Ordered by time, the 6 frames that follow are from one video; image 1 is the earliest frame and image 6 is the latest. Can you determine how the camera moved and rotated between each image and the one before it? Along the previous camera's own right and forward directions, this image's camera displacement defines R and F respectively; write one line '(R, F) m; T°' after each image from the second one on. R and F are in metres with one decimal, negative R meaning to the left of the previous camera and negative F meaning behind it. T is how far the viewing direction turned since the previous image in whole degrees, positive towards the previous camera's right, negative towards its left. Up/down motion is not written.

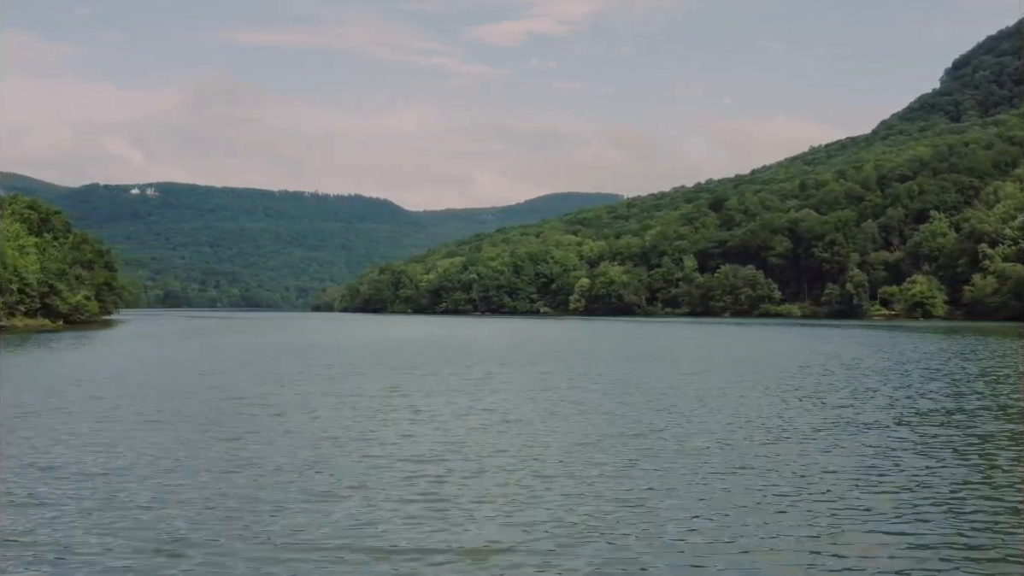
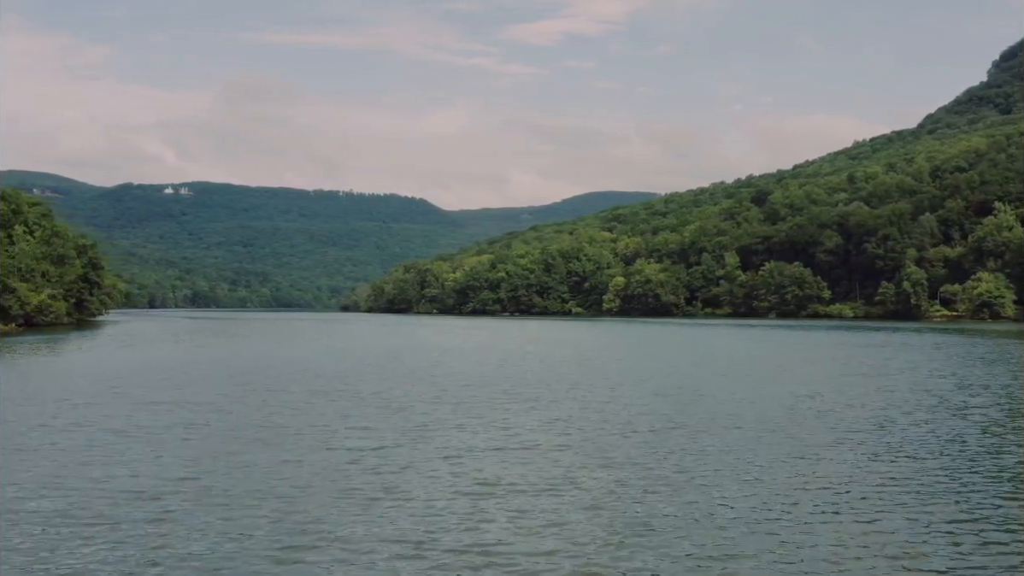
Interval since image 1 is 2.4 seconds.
(+1.1, +9.9) m; -2°
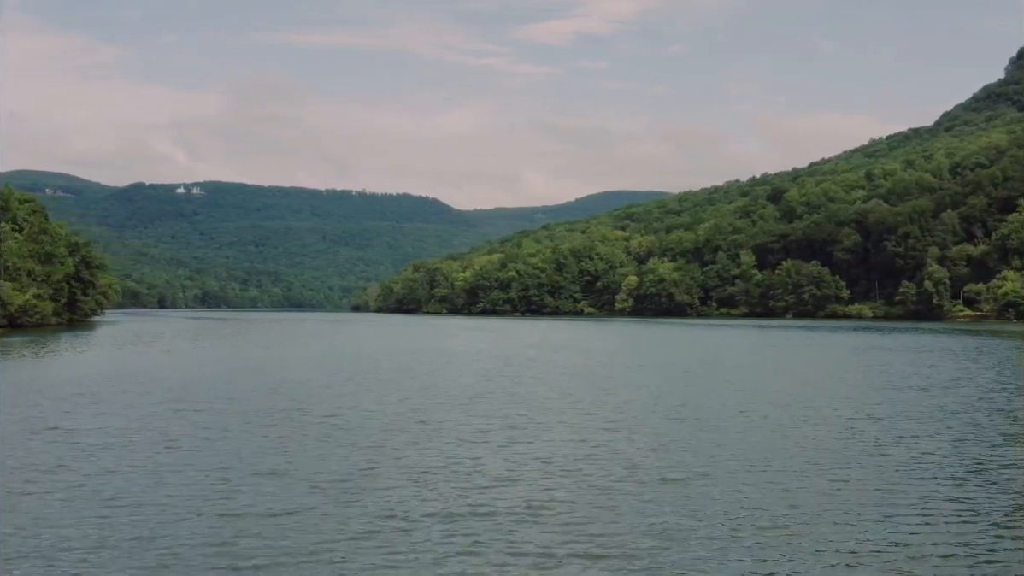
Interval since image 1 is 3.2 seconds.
(+0.4, +3.4) m; -1°
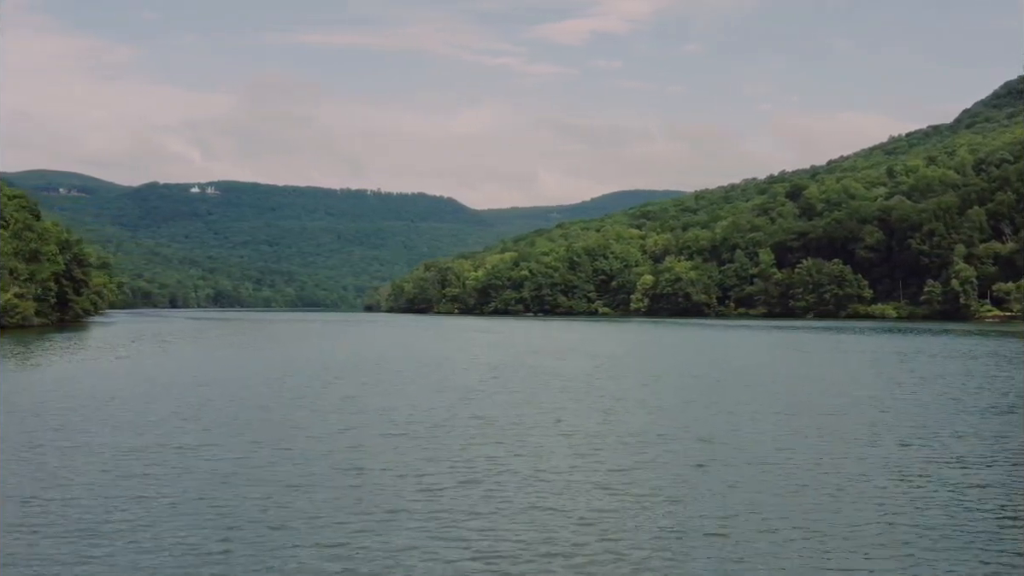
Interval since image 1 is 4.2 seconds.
(+0.5, +3.8) m; -1°
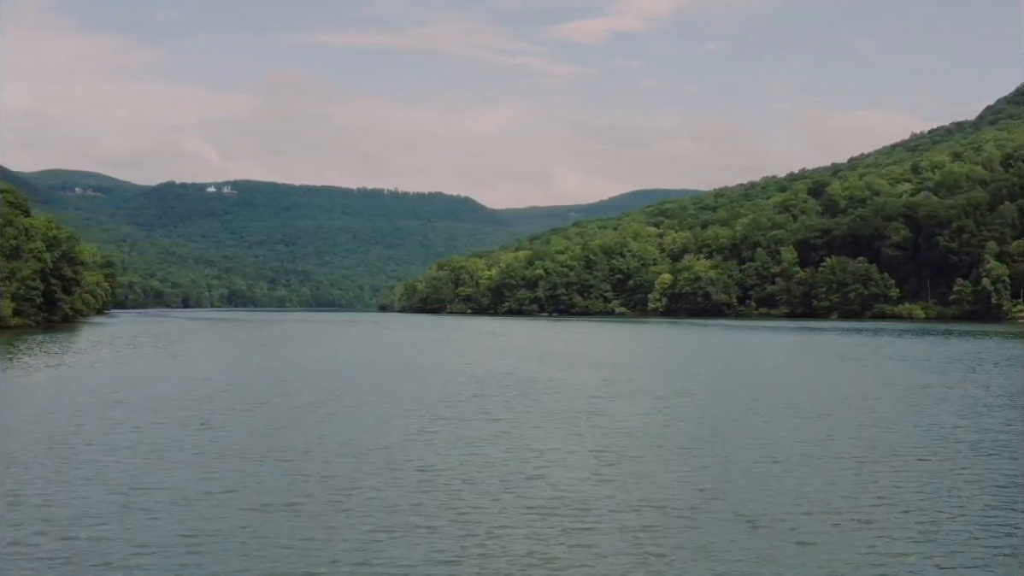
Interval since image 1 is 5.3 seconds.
(+0.5, +4.2) m; -1°
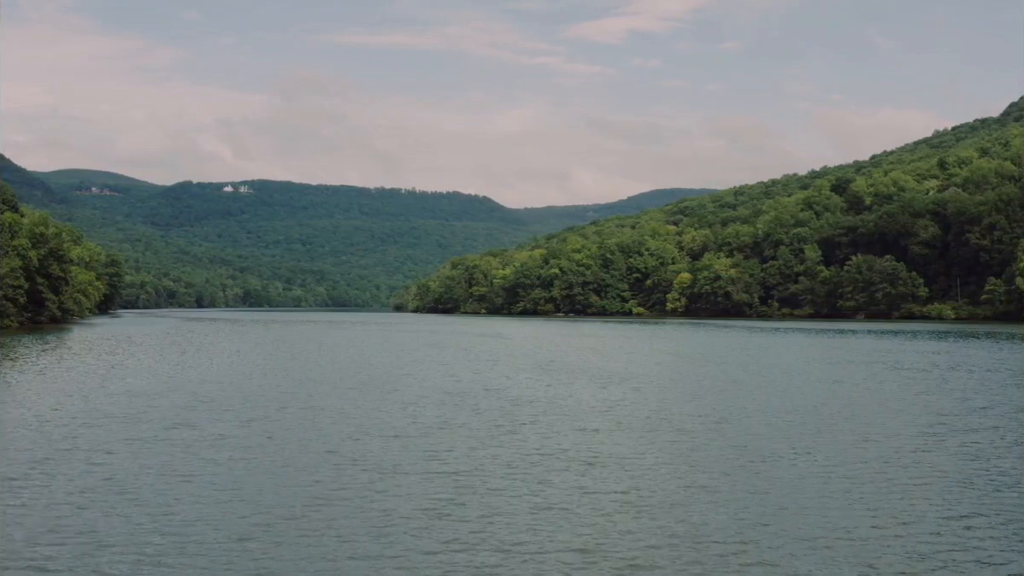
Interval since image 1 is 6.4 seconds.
(+0.6, +4.2) m; -1°
